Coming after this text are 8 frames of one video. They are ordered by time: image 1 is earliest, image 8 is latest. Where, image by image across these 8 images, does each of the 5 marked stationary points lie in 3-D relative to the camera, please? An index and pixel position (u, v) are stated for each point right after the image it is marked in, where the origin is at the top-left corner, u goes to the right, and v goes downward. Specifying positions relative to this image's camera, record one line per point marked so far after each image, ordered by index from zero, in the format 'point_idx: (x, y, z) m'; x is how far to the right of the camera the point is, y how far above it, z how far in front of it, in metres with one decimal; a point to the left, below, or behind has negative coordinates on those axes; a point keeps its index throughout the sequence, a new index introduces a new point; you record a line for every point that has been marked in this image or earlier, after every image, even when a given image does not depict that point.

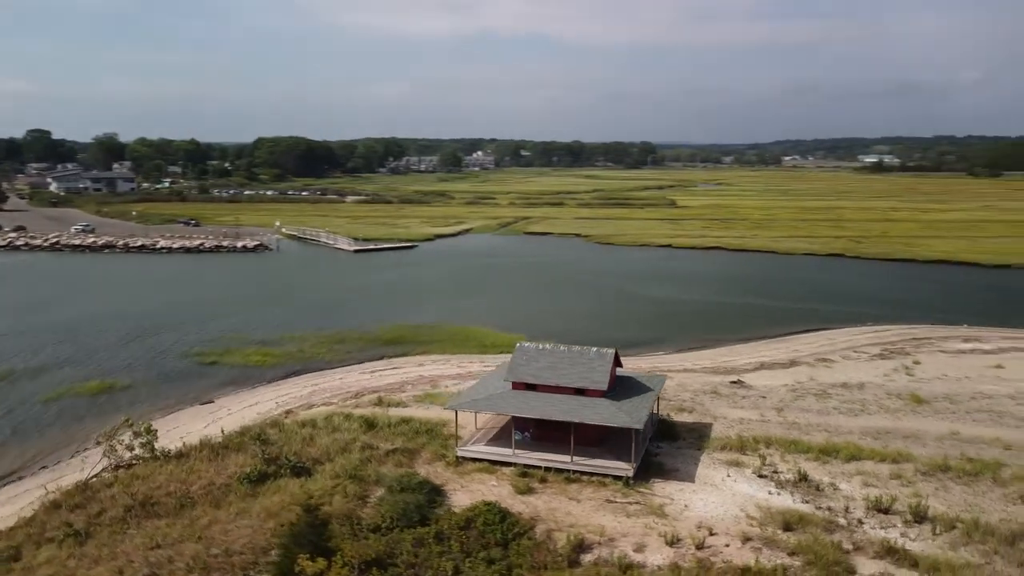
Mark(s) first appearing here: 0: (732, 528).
0: (+5.1, -5.5, +18.9) m
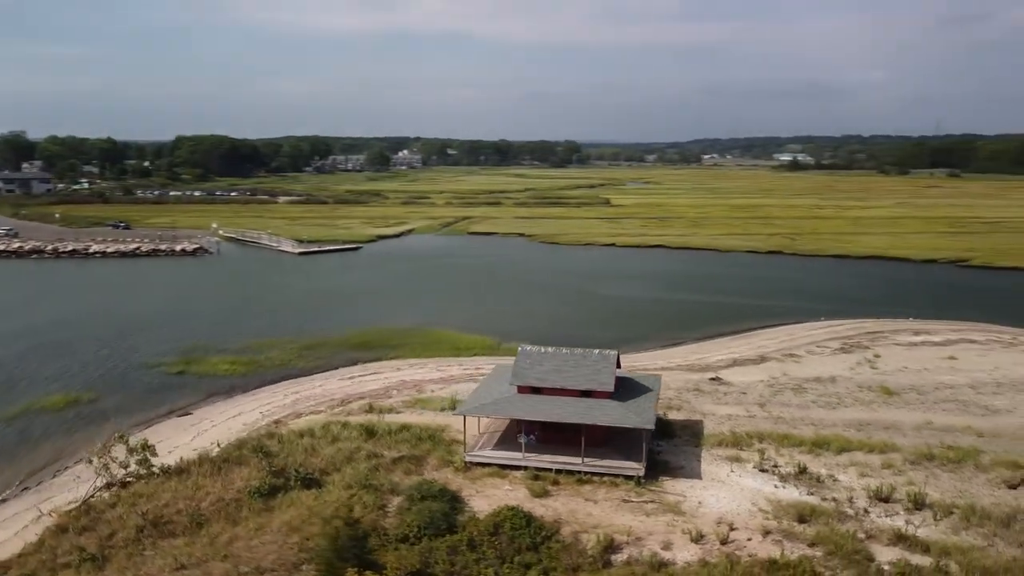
0: (+5.7, -5.6, +19.6) m
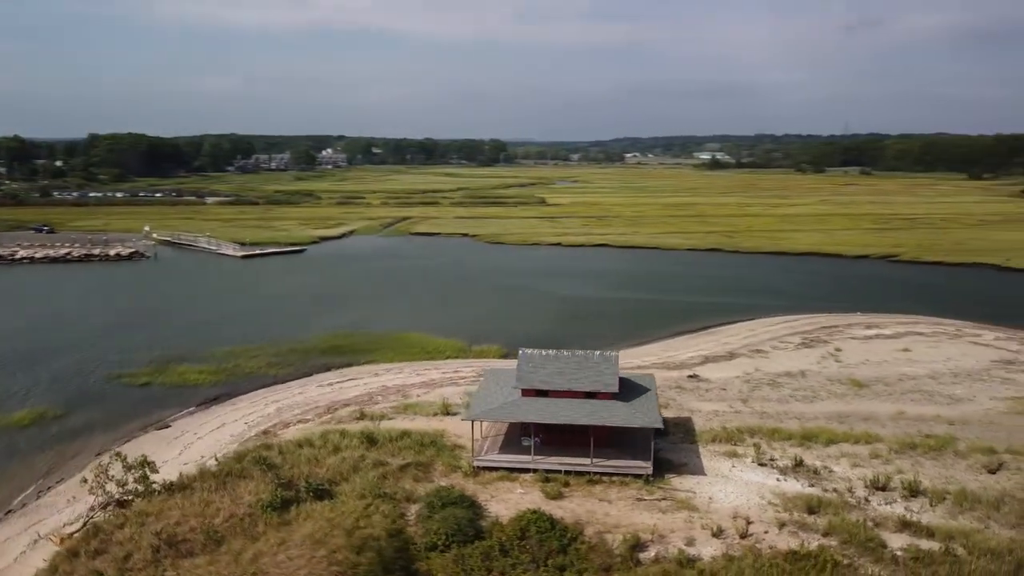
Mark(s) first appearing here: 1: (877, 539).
0: (+6.3, -5.6, +20.4) m
1: (+8.5, -5.8, +19.1) m
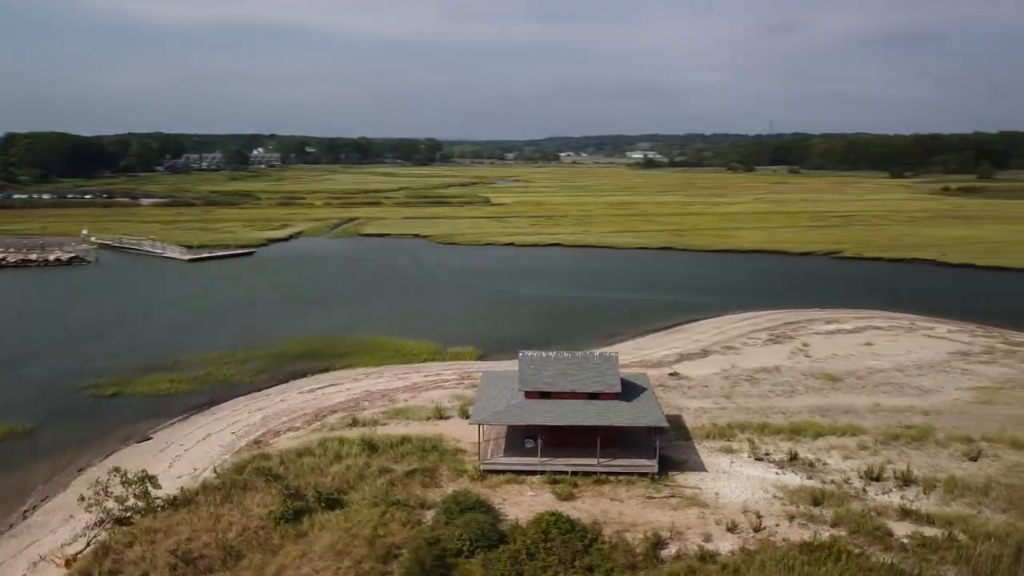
0: (+6.6, -5.6, +21.0) m
1: (+9.0, -5.8, +19.9) m
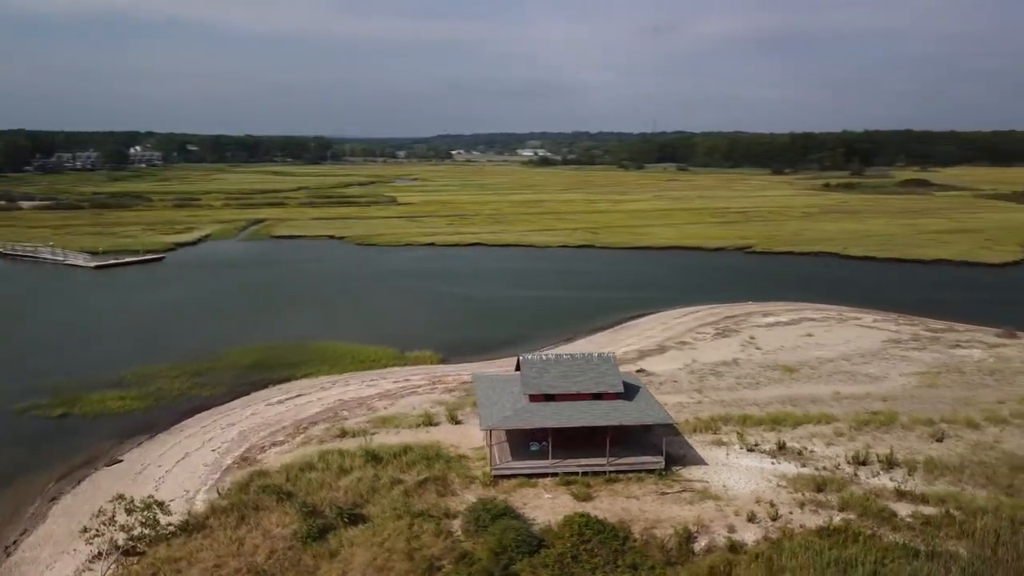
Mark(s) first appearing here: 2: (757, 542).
0: (+7.2, -5.6, +22.0) m
1: (+9.6, -5.7, +21.2) m
2: (+5.9, -6.1, +19.8) m
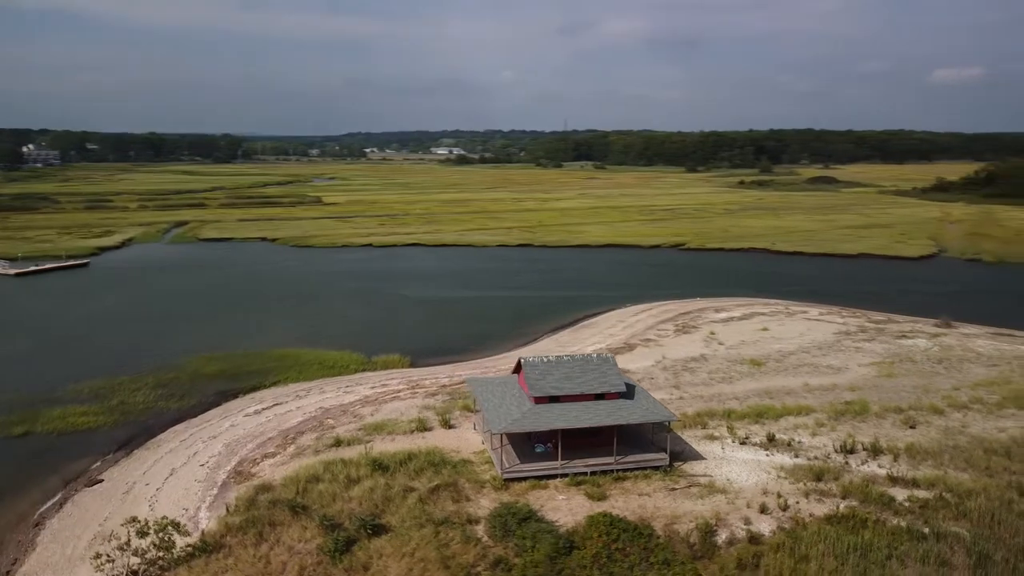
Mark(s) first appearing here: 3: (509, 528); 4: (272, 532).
0: (+7.6, -5.5, +22.8) m
1: (+10.1, -5.6, +22.3) m
2: (+6.5, -6.1, +20.5) m
3: (-0.1, -5.8, +19.9) m
4: (-5.8, -5.8, +19.8) m
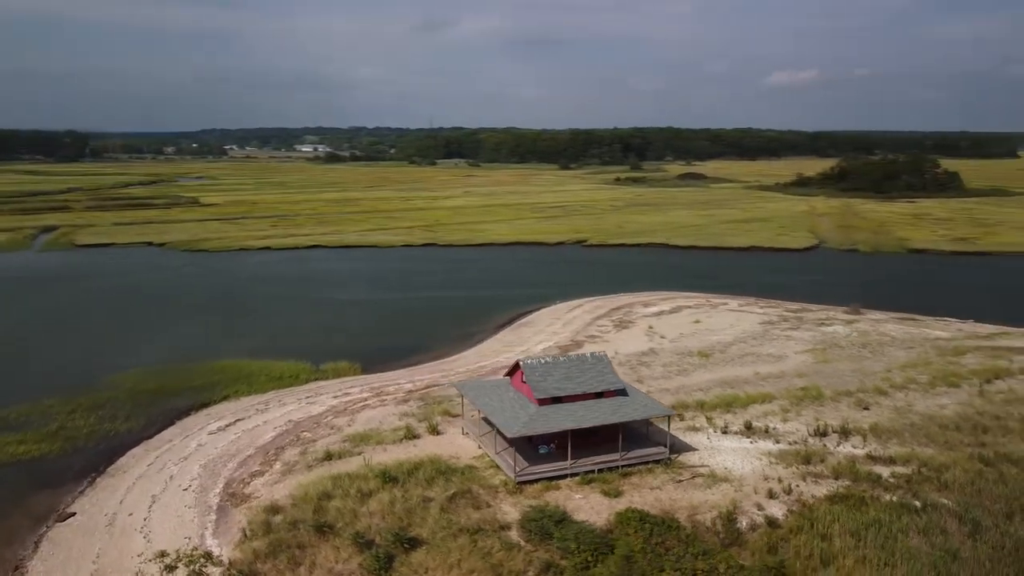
0: (+7.8, -5.4, +24.0) m
1: (+10.4, -5.4, +24.0) m
2: (+7.2, -6.0, +21.6) m
3: (+0.8, -5.9, +19.9) m
4: (-4.8, -6.1, +18.8) m
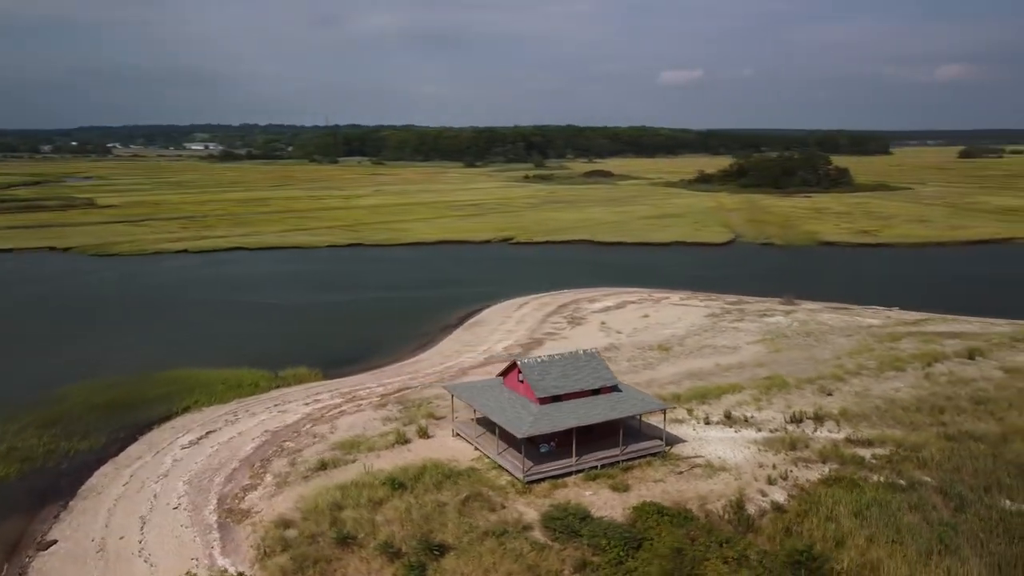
0: (+7.9, -5.2, +24.9) m
1: (+10.4, -5.1, +25.2) m
2: (+7.6, -5.8, +22.5) m
3: (+1.4, -5.8, +19.9) m
4: (-4.0, -6.2, +18.2) m
